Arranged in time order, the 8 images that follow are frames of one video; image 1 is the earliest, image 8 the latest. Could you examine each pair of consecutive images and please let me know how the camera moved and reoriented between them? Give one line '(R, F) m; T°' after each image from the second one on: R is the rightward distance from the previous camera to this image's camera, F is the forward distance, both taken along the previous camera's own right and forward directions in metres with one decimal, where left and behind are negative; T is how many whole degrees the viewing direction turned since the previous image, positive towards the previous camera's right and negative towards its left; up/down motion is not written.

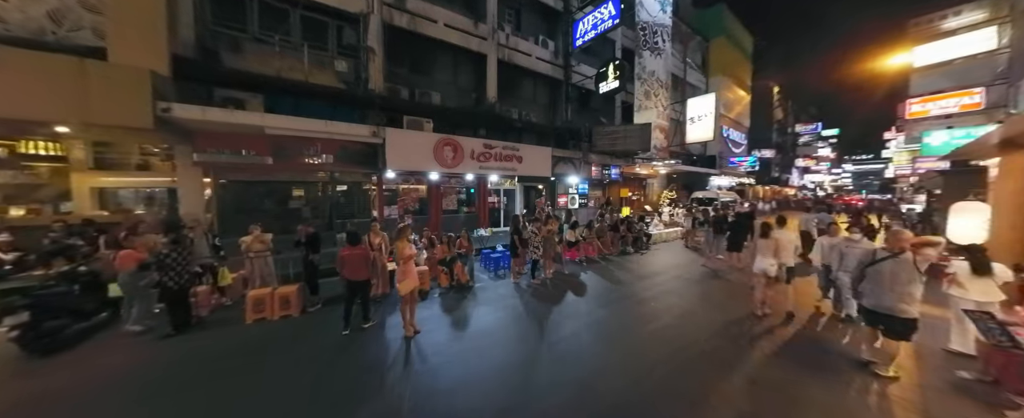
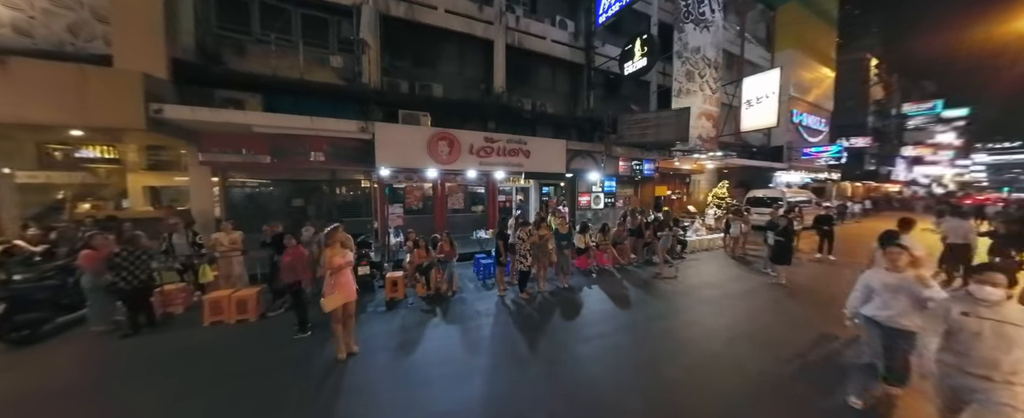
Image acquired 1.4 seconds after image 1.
(+1.2, +1.0) m; -9°
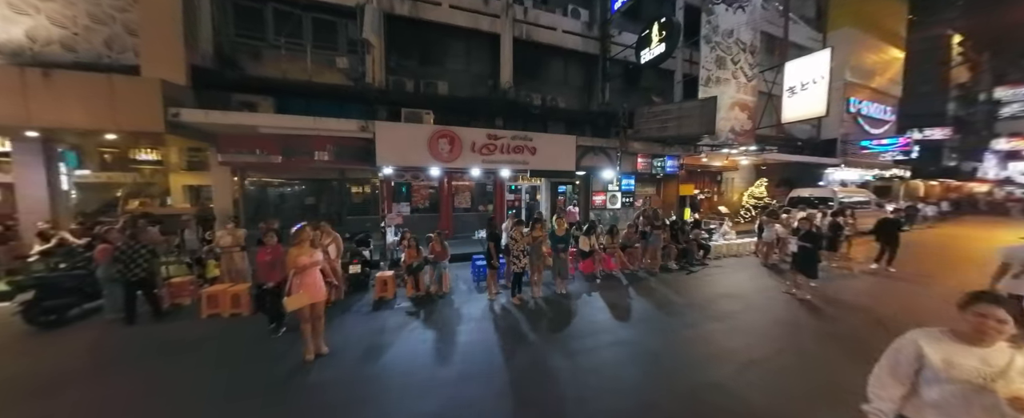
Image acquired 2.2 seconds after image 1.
(+0.7, +0.4) m; -6°
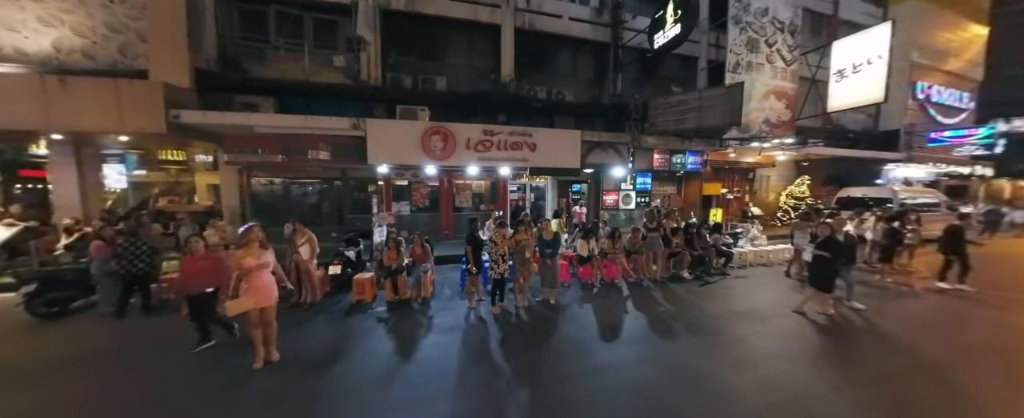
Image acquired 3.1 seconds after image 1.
(+0.8, +0.5) m; -5°
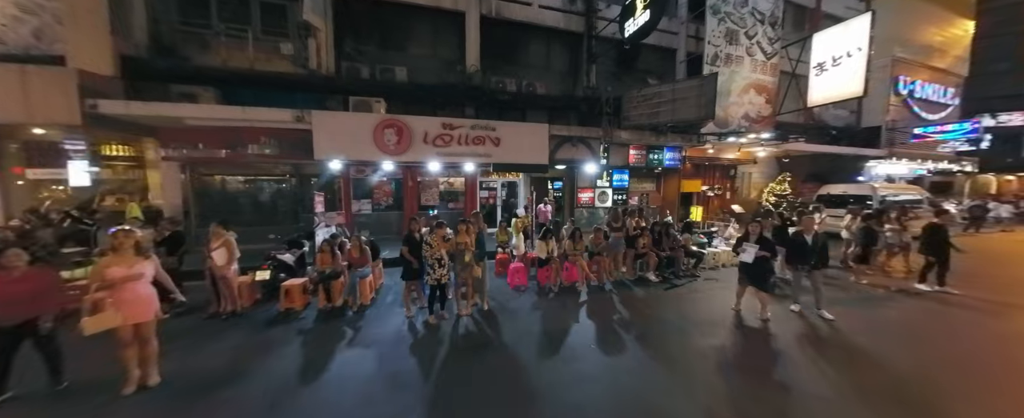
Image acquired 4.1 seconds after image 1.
(+0.8, +0.5) m; +1°
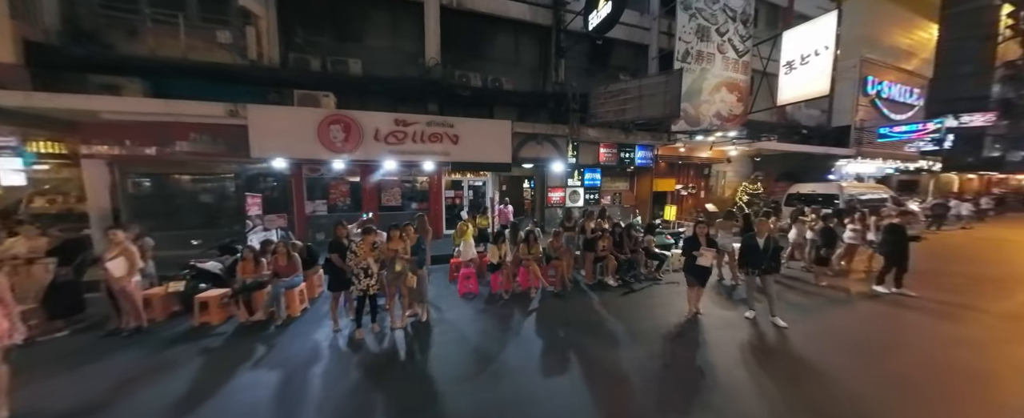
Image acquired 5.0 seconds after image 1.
(+0.7, +0.3) m; +2°
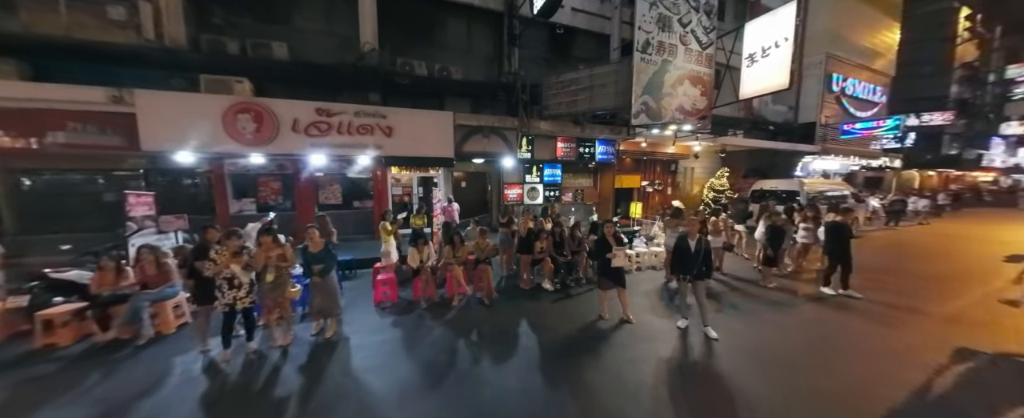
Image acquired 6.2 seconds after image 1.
(+1.1, +0.5) m; +2°
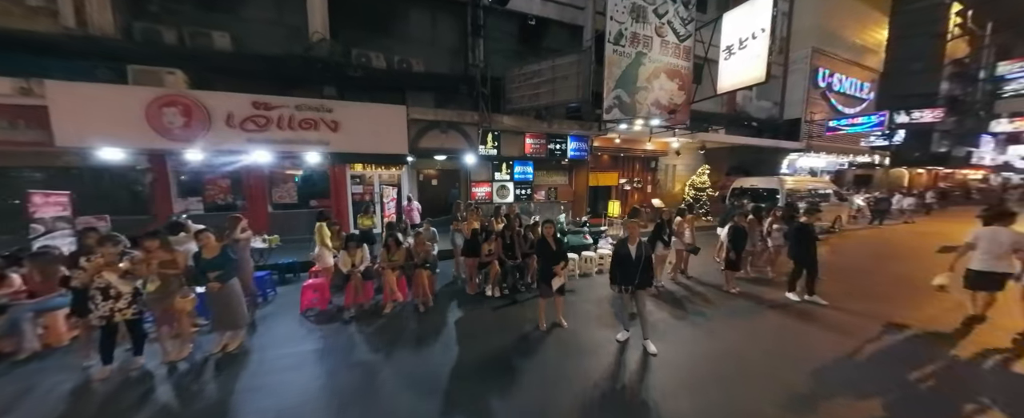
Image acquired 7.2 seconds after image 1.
(+0.9, +0.3) m; 0°
